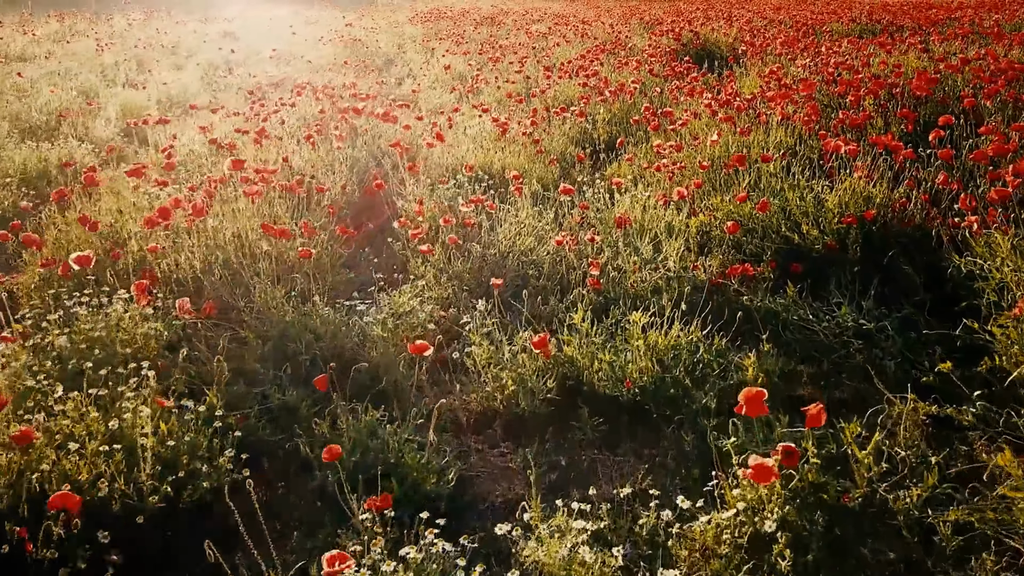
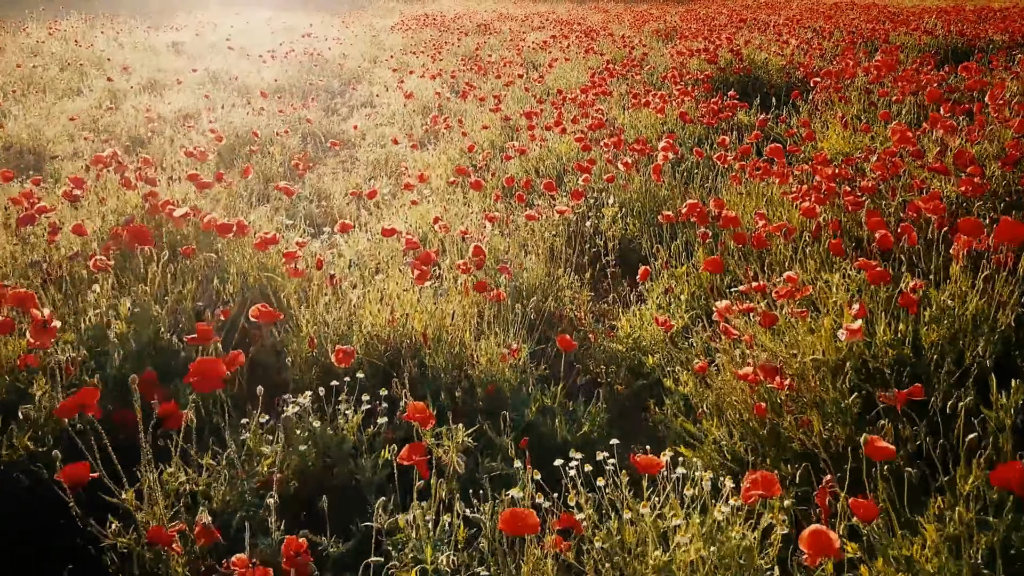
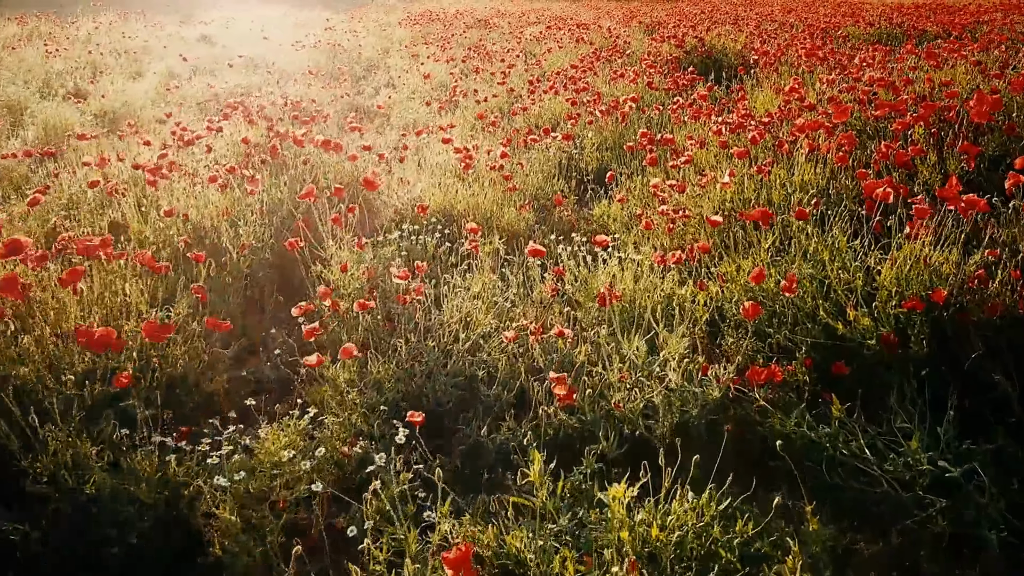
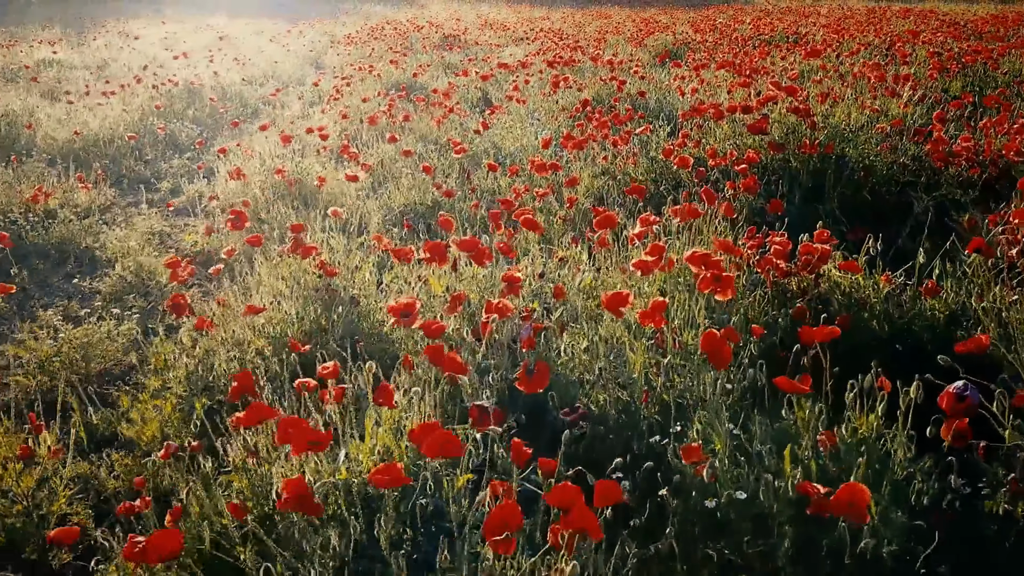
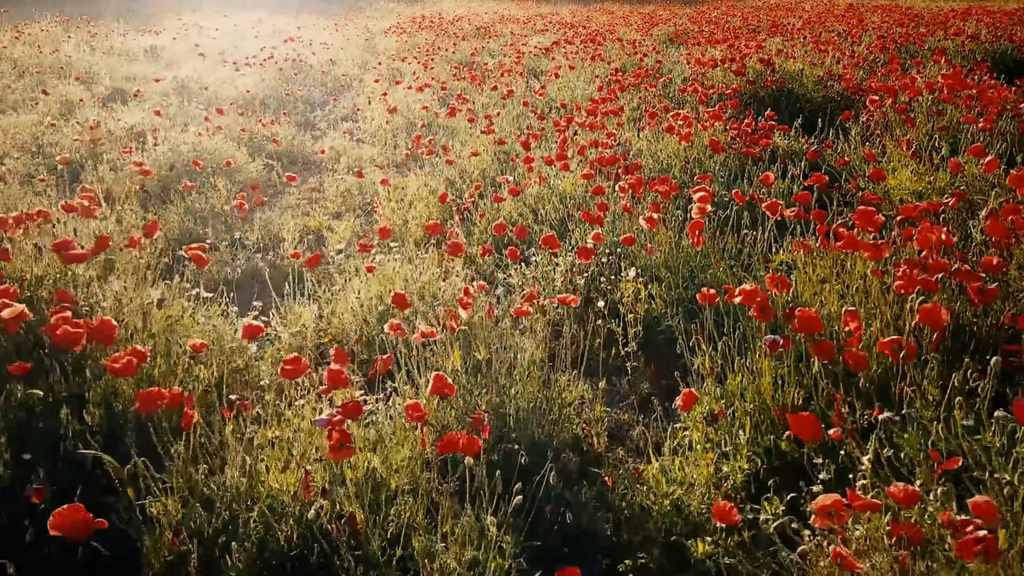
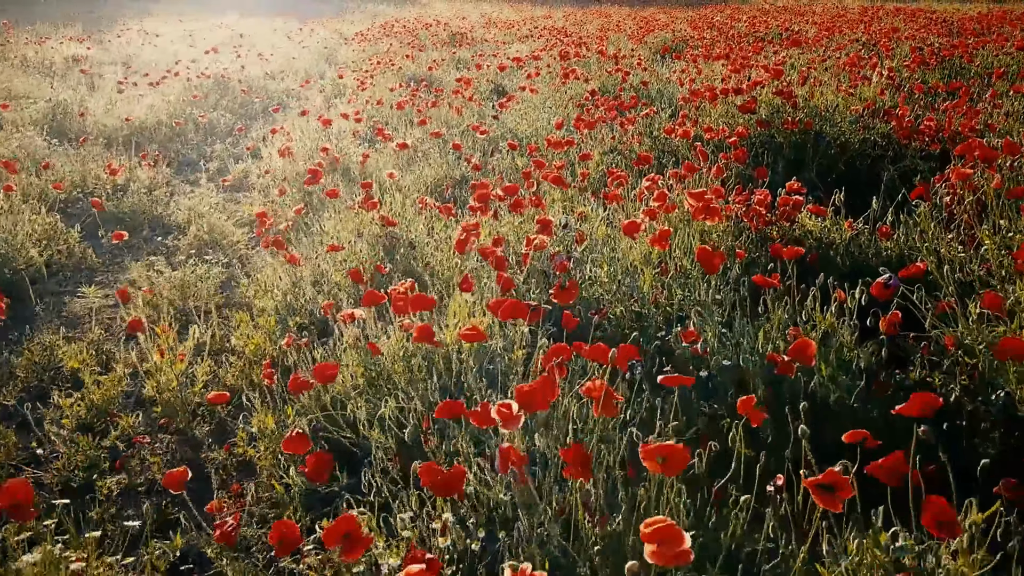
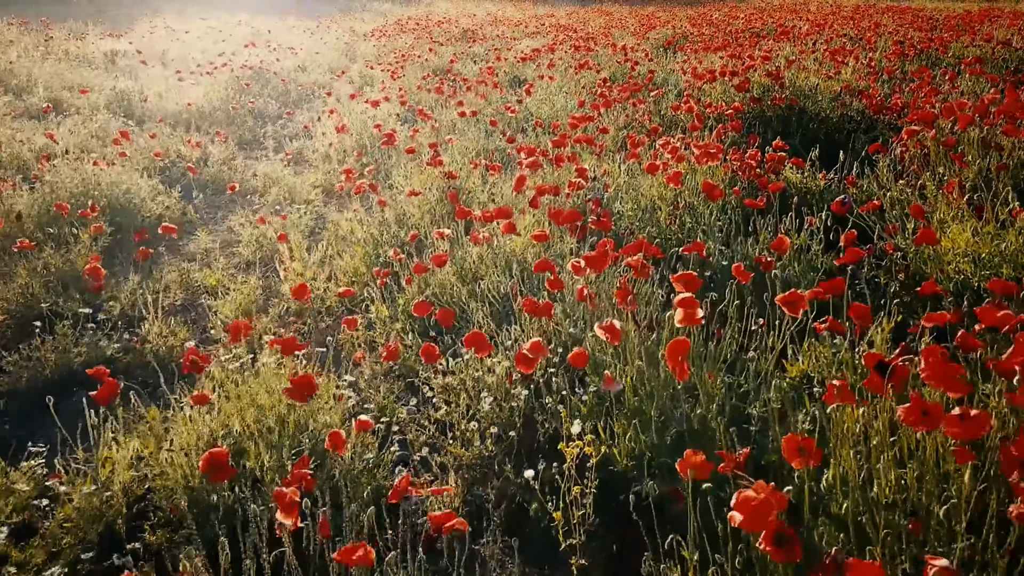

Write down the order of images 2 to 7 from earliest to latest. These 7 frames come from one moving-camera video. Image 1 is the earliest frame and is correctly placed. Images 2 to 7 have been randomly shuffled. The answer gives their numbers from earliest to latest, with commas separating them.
3, 2, 5, 7, 6, 4
